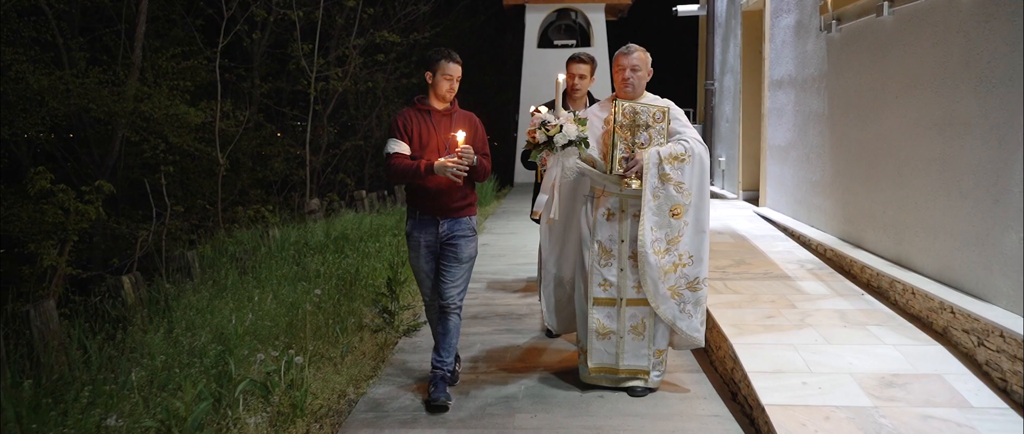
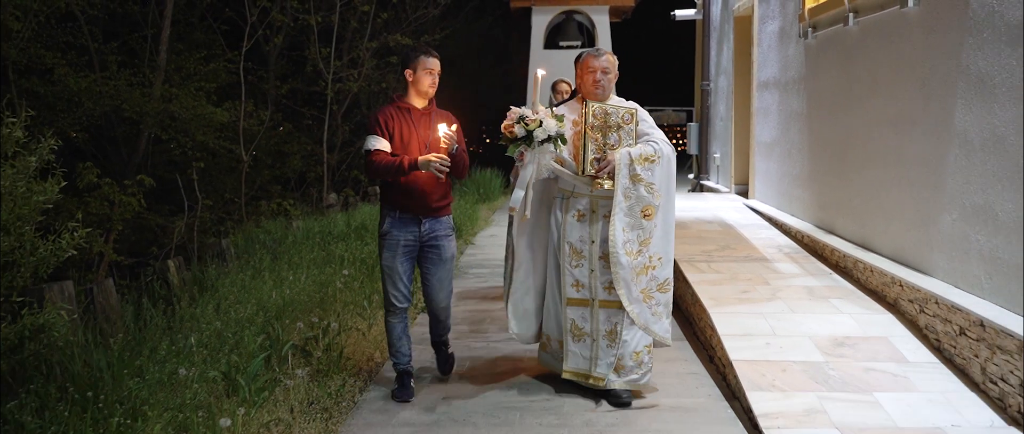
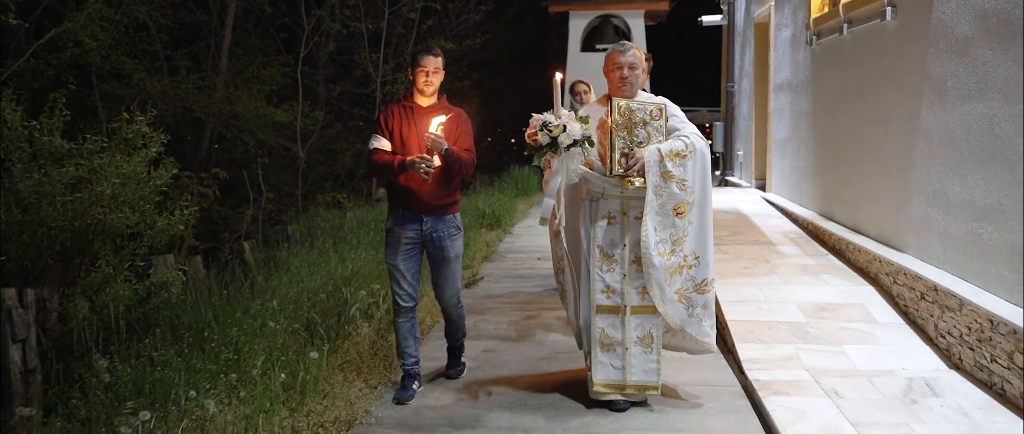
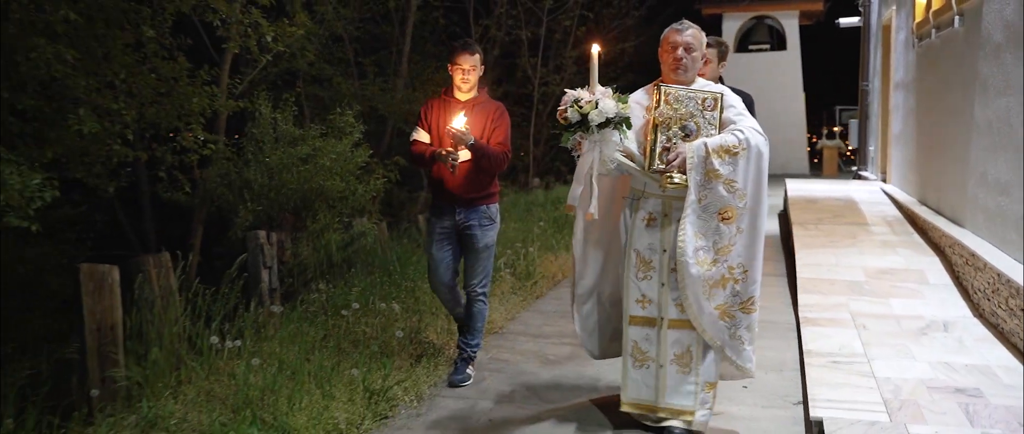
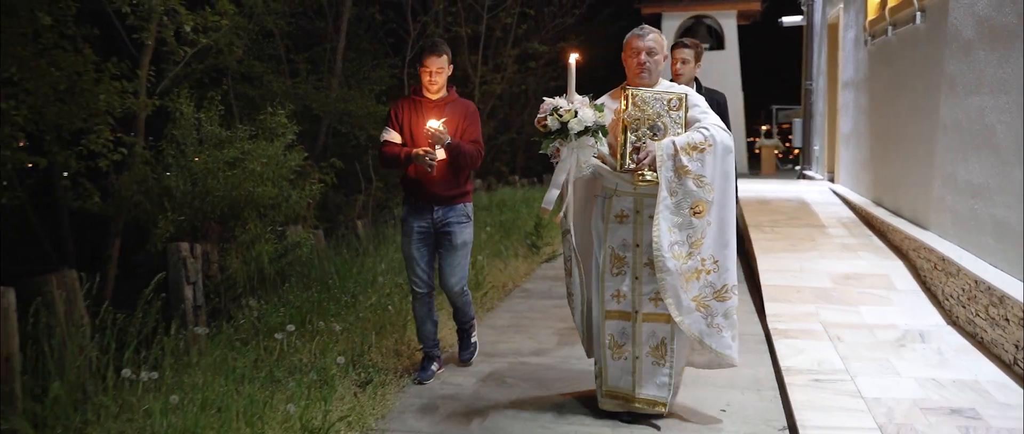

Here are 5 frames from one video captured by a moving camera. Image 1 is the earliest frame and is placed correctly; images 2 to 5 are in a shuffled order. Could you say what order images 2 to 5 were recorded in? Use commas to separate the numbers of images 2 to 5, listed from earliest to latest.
2, 3, 5, 4
